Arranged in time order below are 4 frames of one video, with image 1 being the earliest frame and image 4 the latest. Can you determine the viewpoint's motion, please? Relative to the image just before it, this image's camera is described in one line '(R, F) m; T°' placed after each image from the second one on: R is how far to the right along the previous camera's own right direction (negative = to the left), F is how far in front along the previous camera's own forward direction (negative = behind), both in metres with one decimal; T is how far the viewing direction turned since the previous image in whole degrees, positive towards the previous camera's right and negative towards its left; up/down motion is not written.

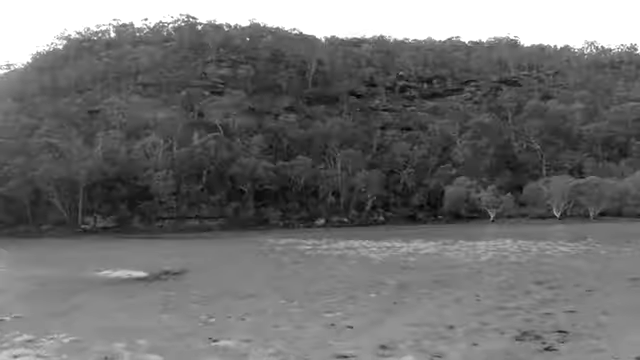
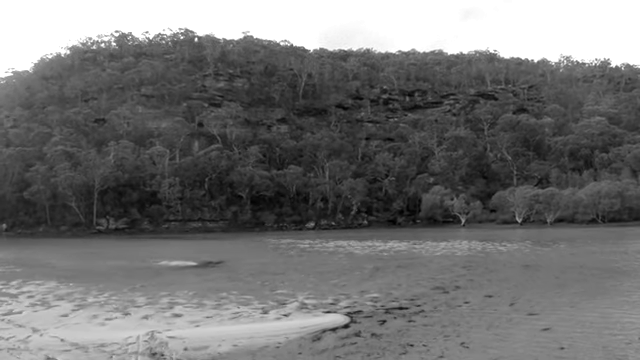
(-0.6, -6.1) m; +2°
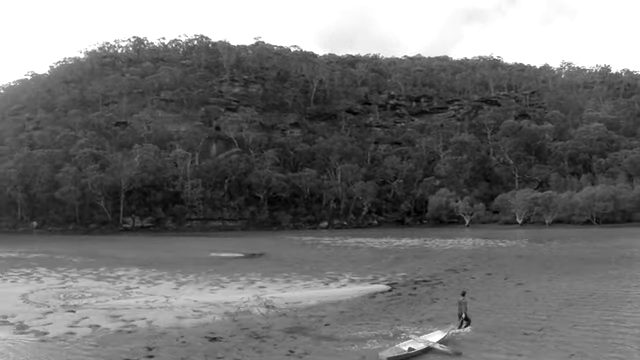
(-1.2, -3.8) m; 0°
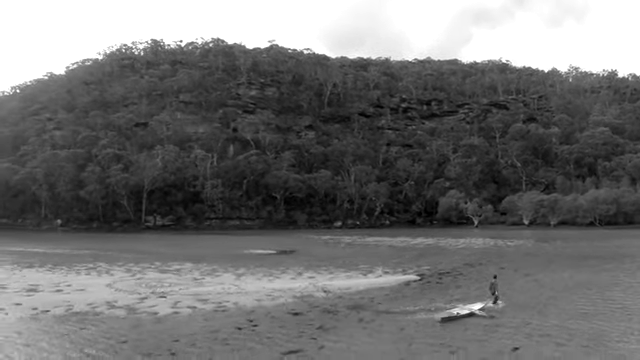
(-1.1, -2.7) m; -1°
